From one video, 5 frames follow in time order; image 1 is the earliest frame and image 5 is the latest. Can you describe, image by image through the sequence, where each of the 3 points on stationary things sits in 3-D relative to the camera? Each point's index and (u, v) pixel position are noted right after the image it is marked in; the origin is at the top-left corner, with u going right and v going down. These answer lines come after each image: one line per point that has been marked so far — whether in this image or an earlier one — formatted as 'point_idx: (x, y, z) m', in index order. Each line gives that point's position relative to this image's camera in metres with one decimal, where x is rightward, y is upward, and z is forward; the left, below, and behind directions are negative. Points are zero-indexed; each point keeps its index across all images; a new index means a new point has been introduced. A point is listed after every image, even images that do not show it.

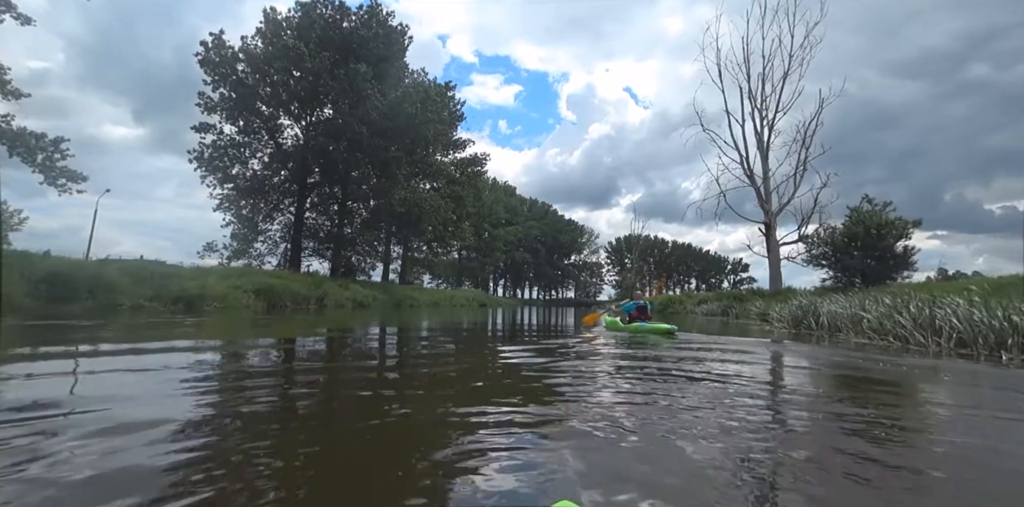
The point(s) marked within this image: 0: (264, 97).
0: (-9.4, +5.9, +17.2) m
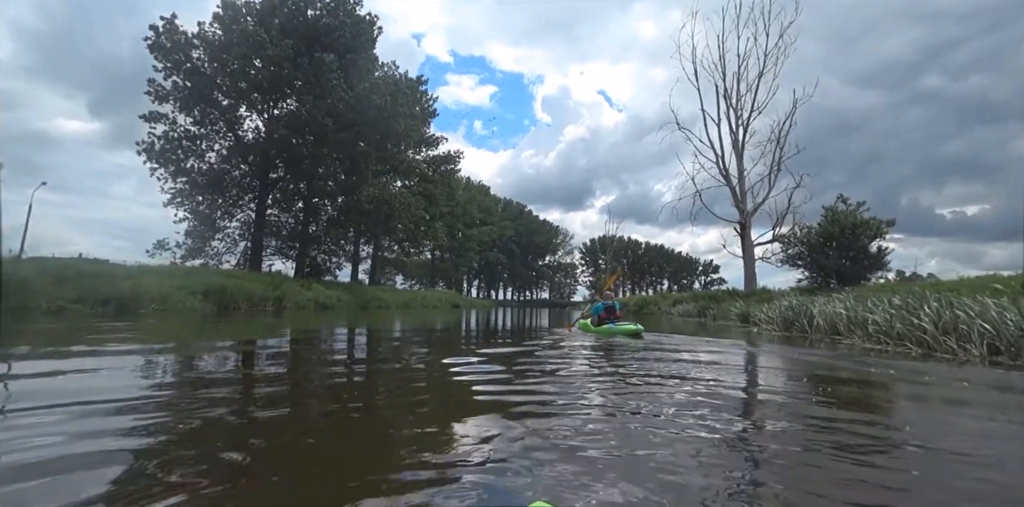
0: (-10.4, +5.9, +16.2) m
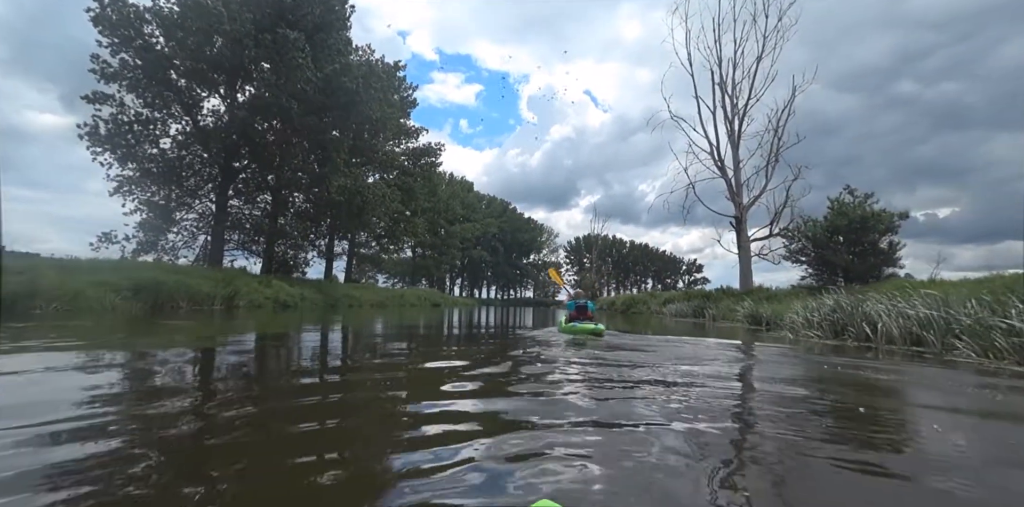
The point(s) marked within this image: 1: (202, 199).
0: (-10.9, +6.1, +14.9) m
1: (-11.2, +1.9, +16.4) m
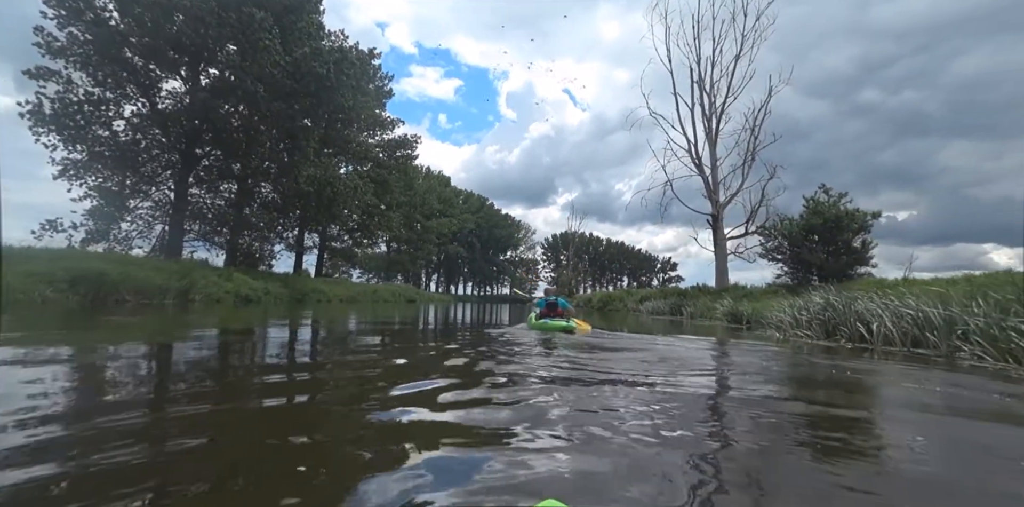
0: (-11.6, +6.4, +14.0) m
1: (-12.0, +2.3, +15.5) m
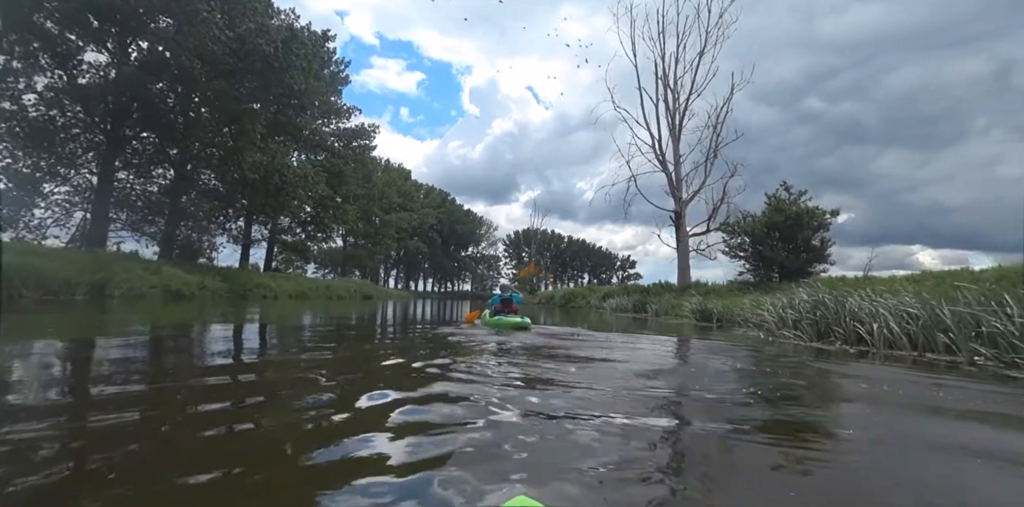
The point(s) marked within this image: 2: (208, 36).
0: (-12.7, +6.7, +12.4) m
1: (-13.3, +2.5, +14.0) m
2: (-9.2, +6.5, +13.8) m
